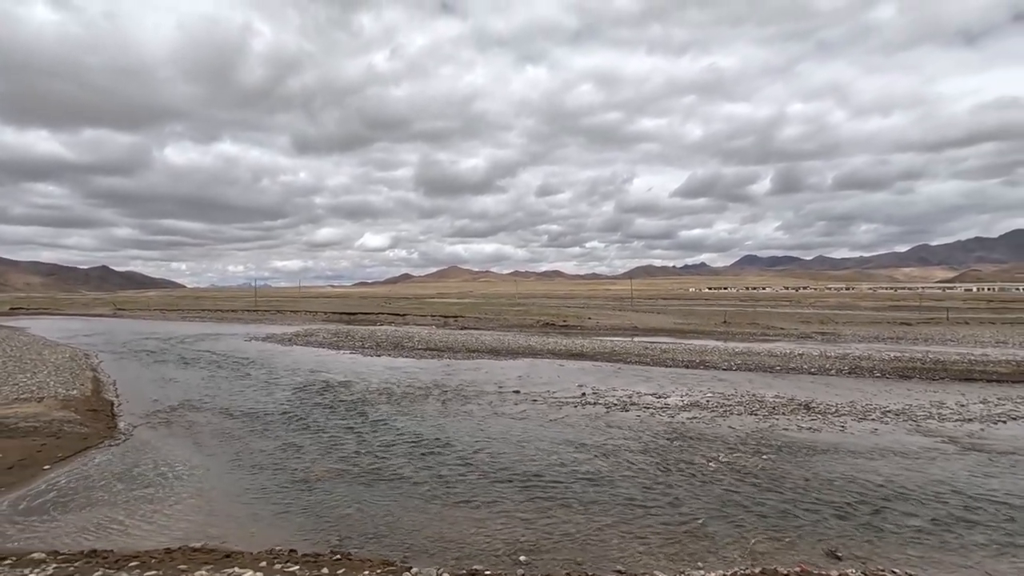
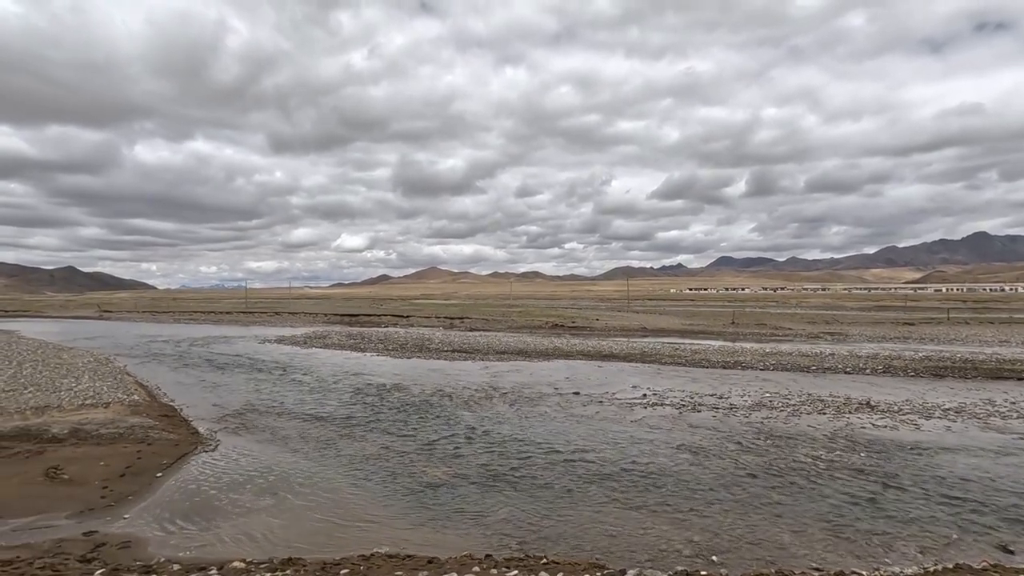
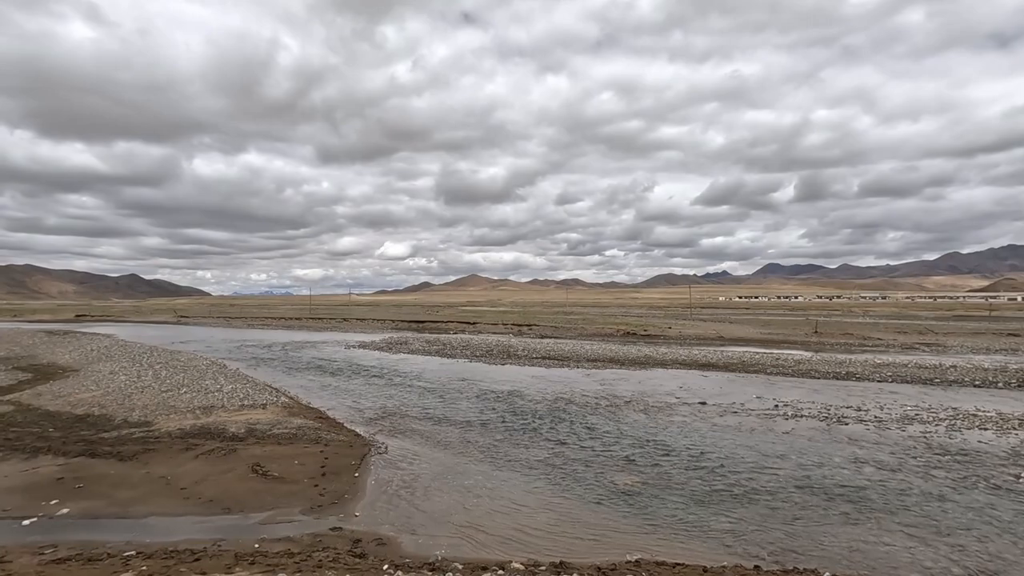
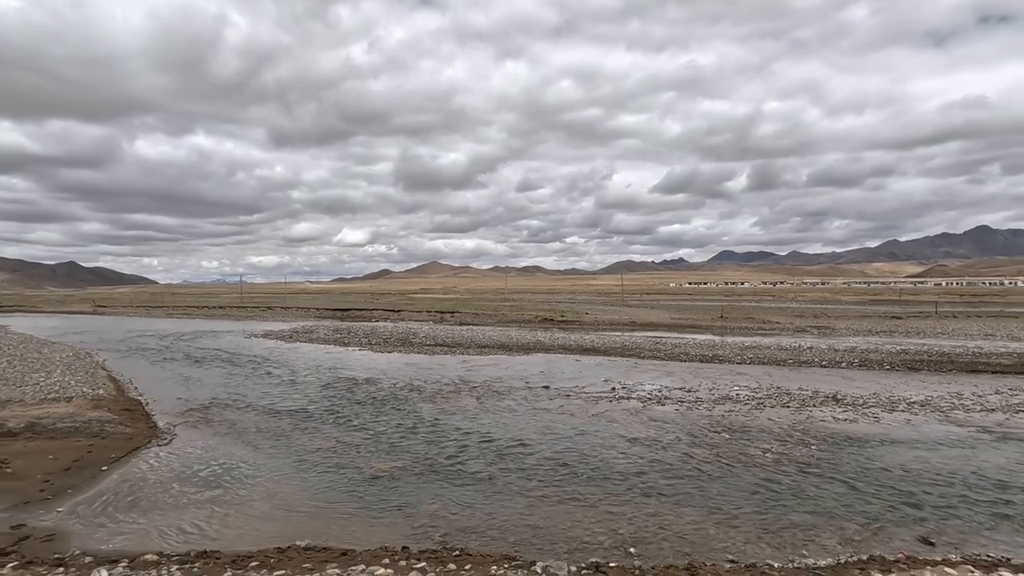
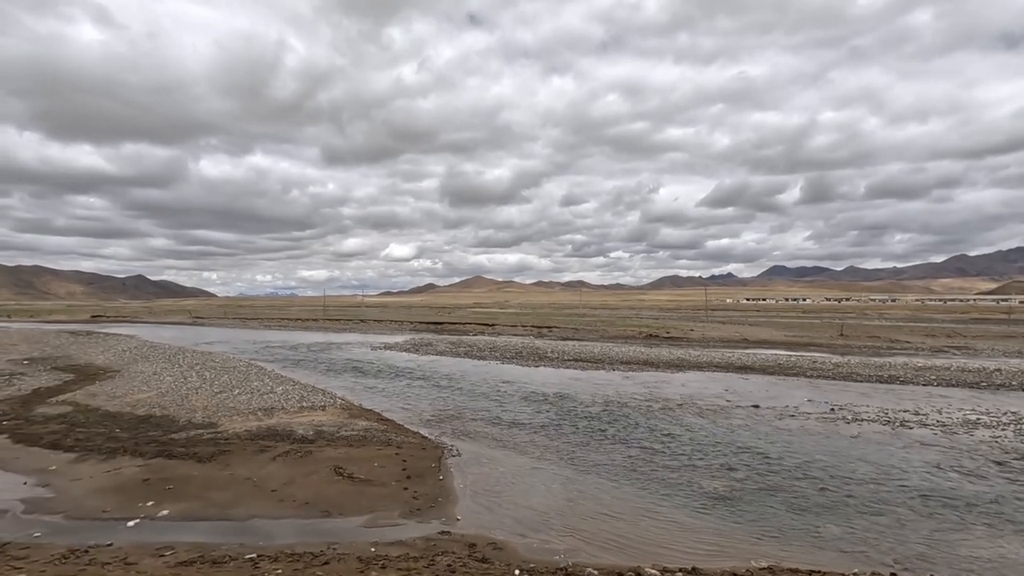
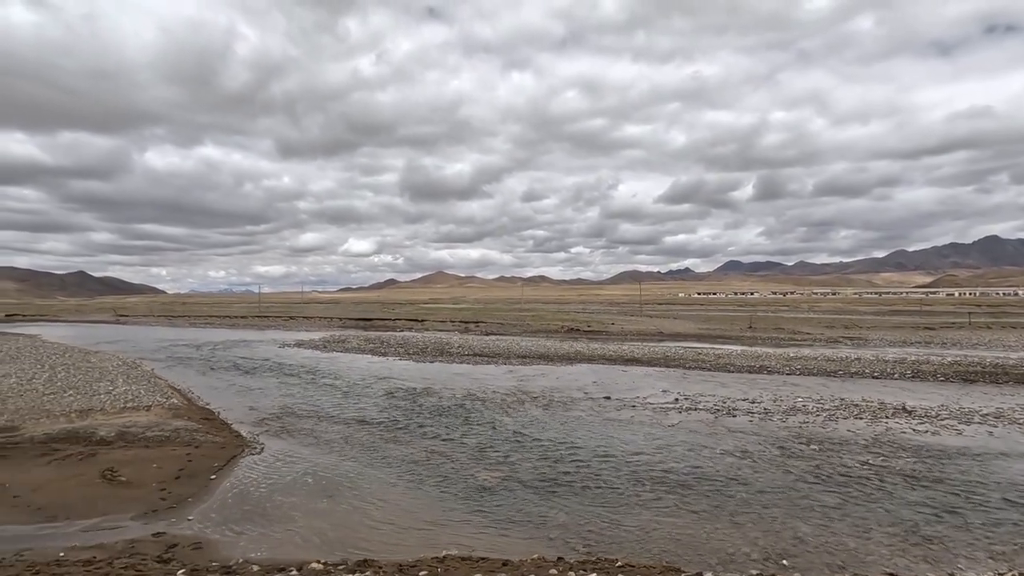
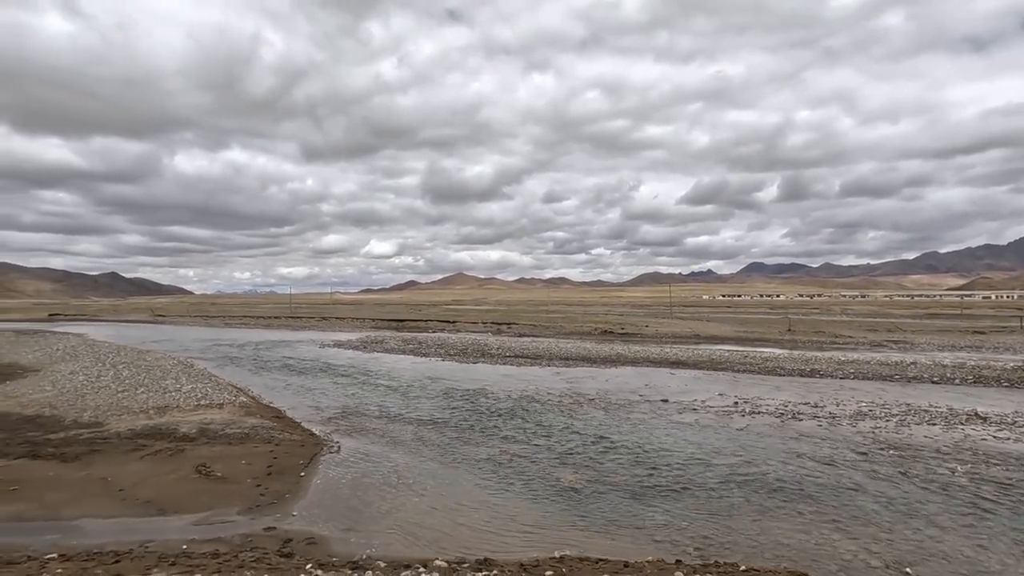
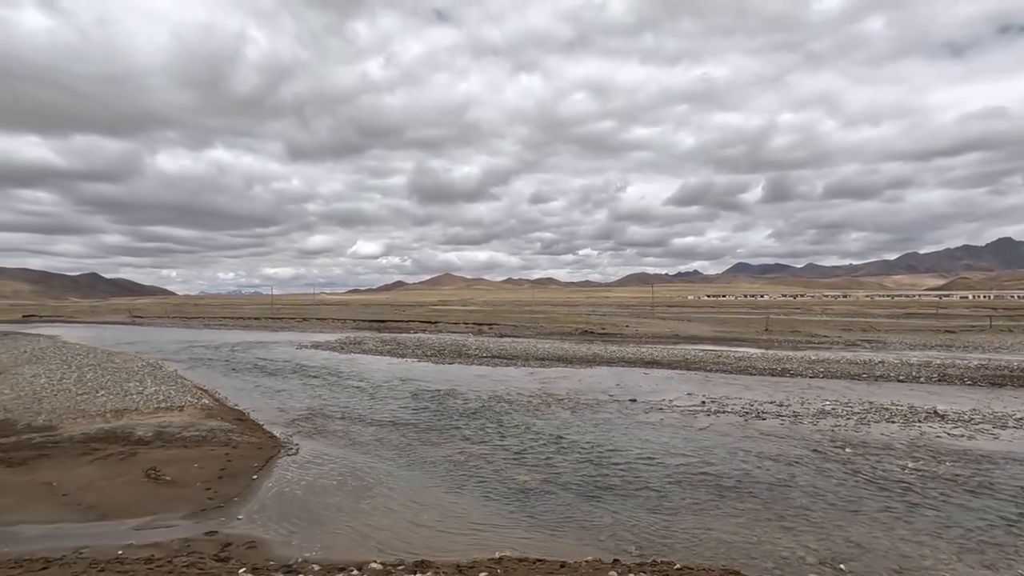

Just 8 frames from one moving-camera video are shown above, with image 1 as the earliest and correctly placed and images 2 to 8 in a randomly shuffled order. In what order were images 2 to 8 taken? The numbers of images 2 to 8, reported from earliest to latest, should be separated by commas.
4, 2, 6, 8, 7, 3, 5
